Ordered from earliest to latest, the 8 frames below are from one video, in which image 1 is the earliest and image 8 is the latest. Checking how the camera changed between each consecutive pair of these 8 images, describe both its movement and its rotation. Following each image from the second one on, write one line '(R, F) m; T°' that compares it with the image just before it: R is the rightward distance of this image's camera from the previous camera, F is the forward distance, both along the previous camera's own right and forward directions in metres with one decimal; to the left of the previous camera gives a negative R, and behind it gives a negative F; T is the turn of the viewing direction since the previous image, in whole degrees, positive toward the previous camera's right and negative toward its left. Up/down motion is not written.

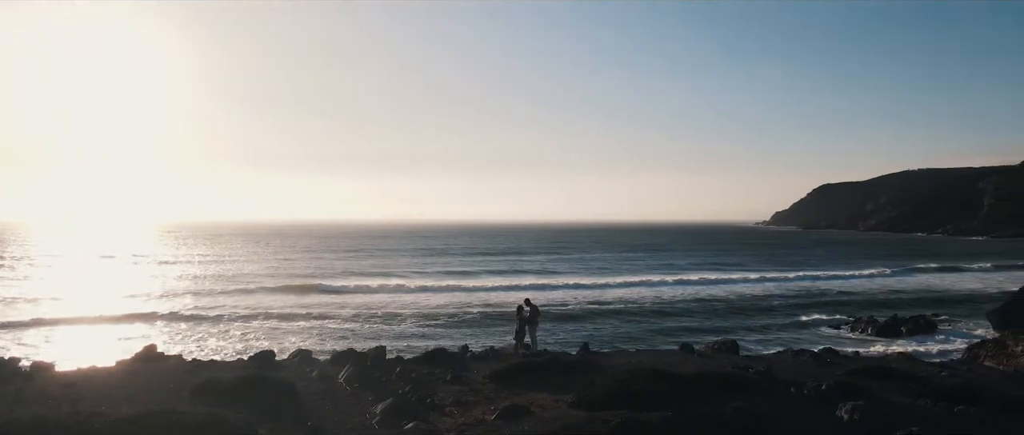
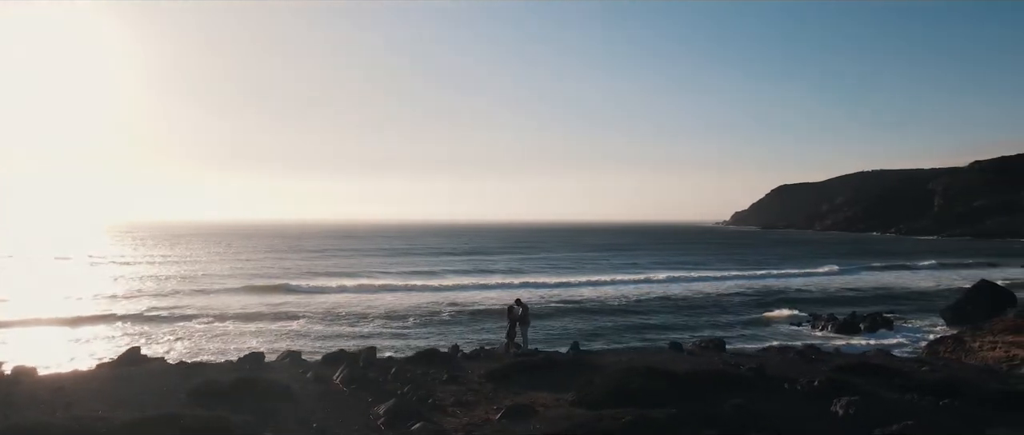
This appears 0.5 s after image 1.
(+2.9, -0.2) m; -10°
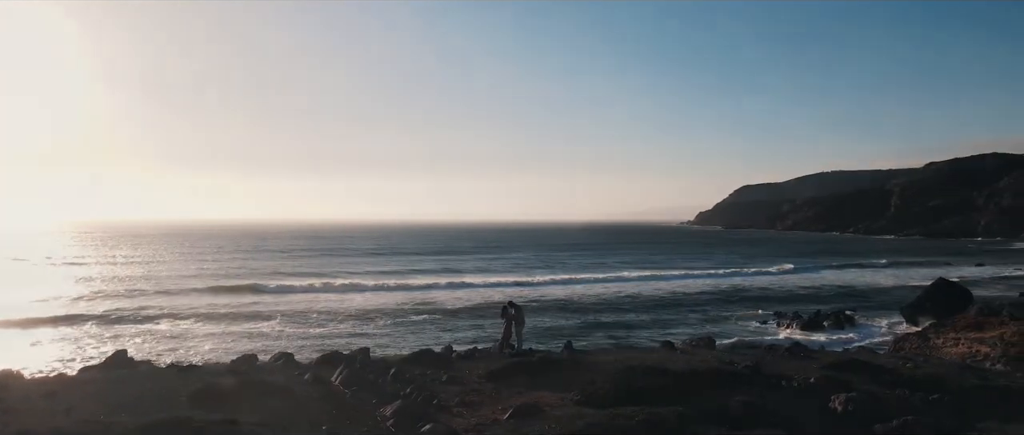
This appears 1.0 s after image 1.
(-0.5, 0.0) m; +2°
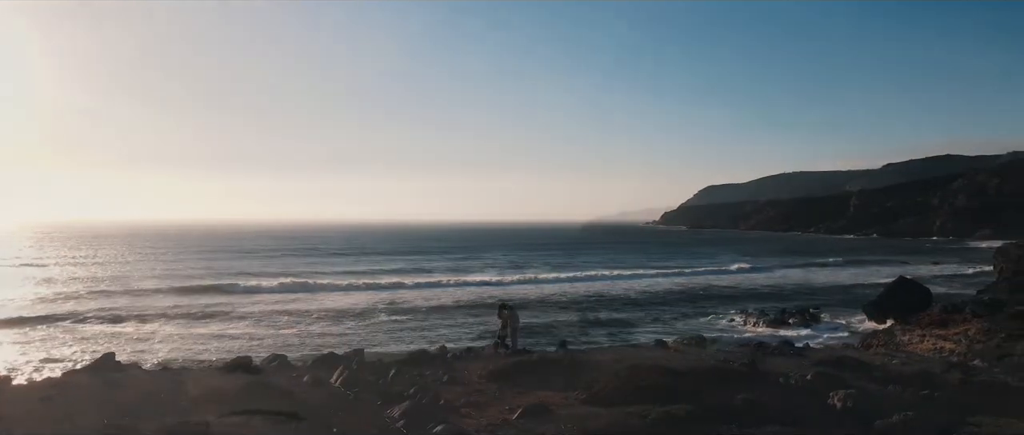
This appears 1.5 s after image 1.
(-0.5, 0.0) m; +2°
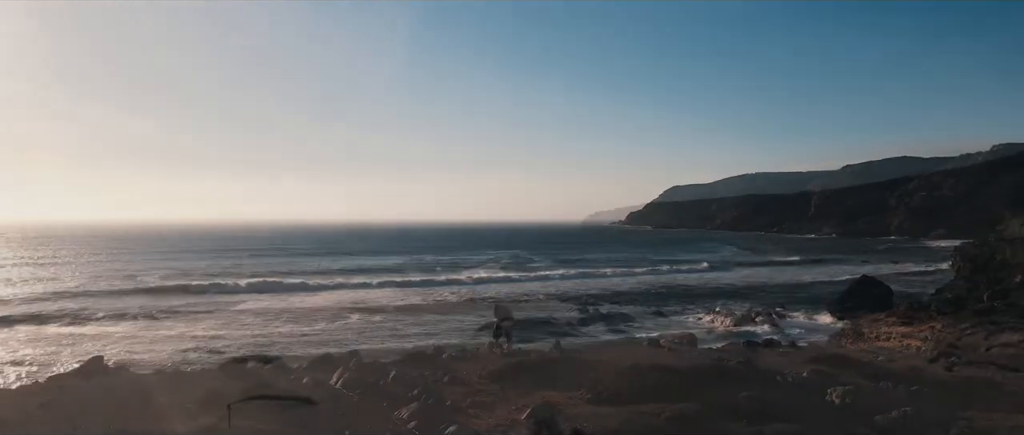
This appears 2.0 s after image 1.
(-0.5, 0.0) m; +2°
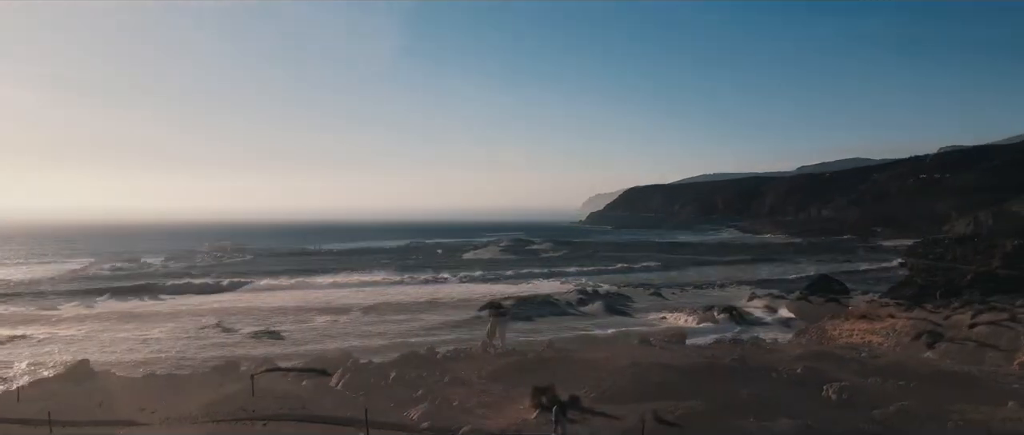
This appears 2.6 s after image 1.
(-0.5, 0.0) m; +2°
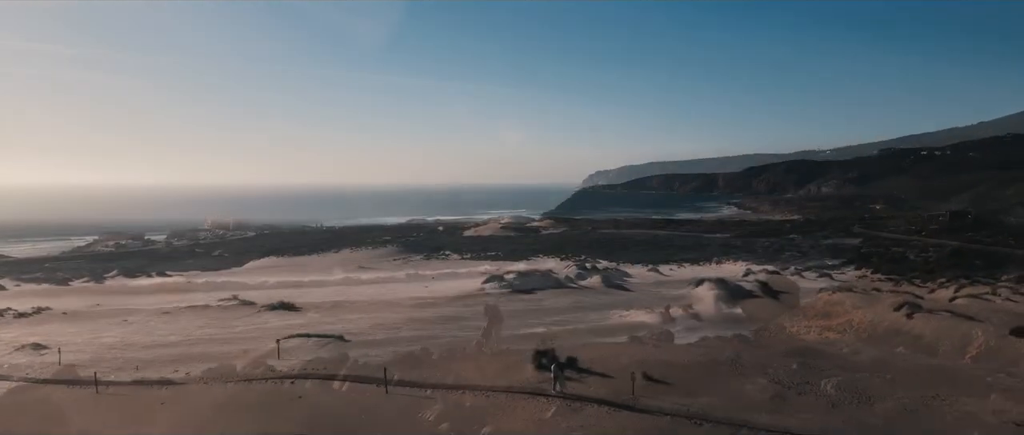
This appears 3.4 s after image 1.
(-0.1, -1.5) m; 0°
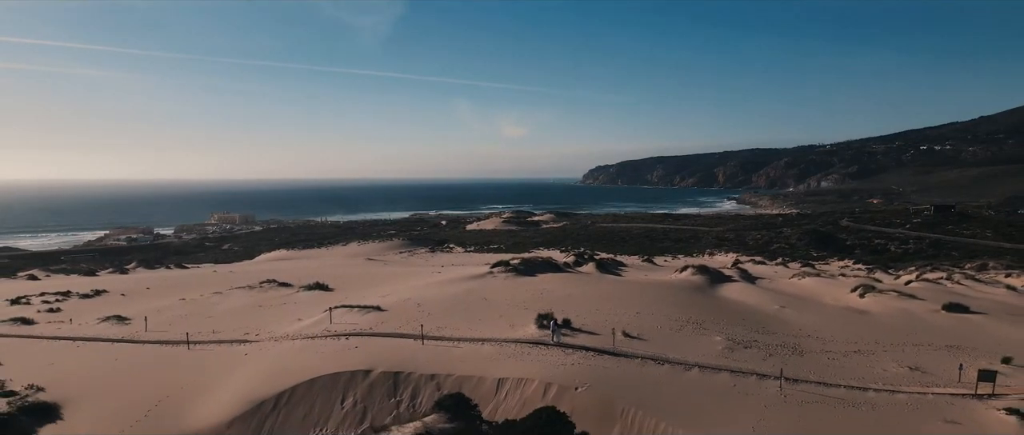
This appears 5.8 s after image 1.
(-0.1, -2.0) m; 0°
